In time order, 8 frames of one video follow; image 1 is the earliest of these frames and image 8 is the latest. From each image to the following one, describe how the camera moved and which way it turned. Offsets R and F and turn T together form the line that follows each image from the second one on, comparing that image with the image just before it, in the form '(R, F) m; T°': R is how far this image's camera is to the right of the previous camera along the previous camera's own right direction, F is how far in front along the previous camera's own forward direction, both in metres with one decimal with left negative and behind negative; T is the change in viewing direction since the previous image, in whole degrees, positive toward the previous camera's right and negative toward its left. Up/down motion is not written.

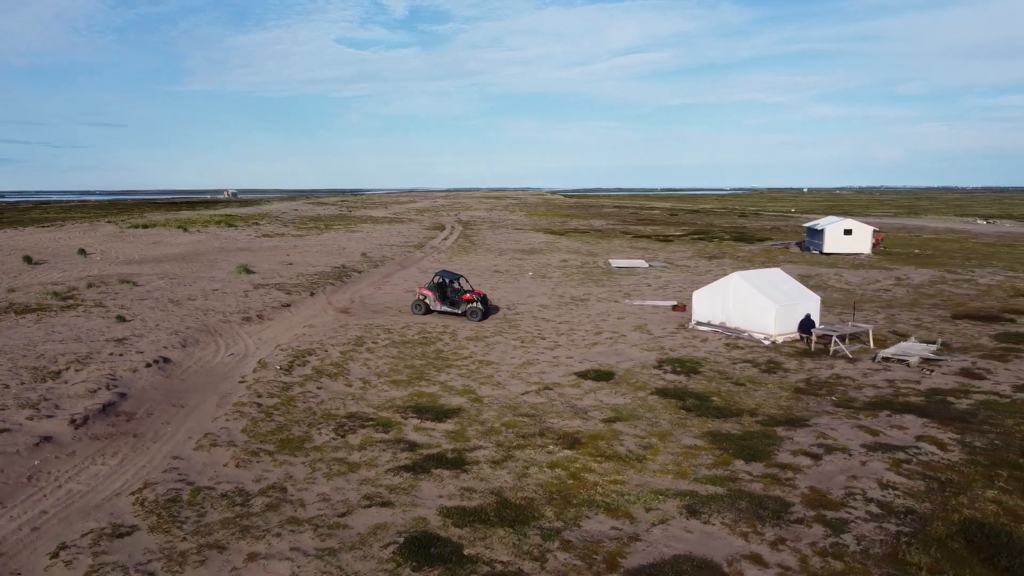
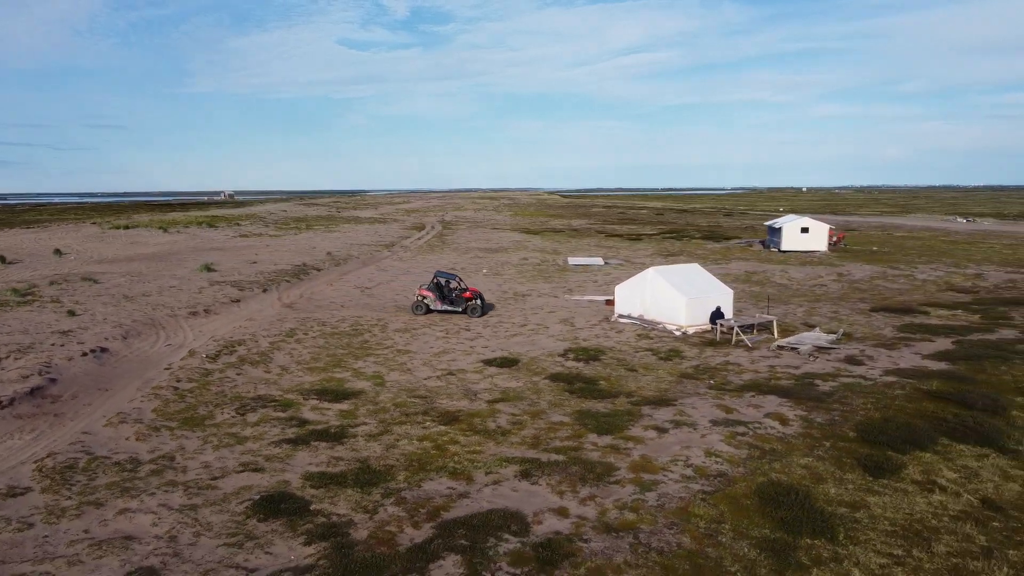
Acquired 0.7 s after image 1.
(+2.1, -1.3) m; 0°
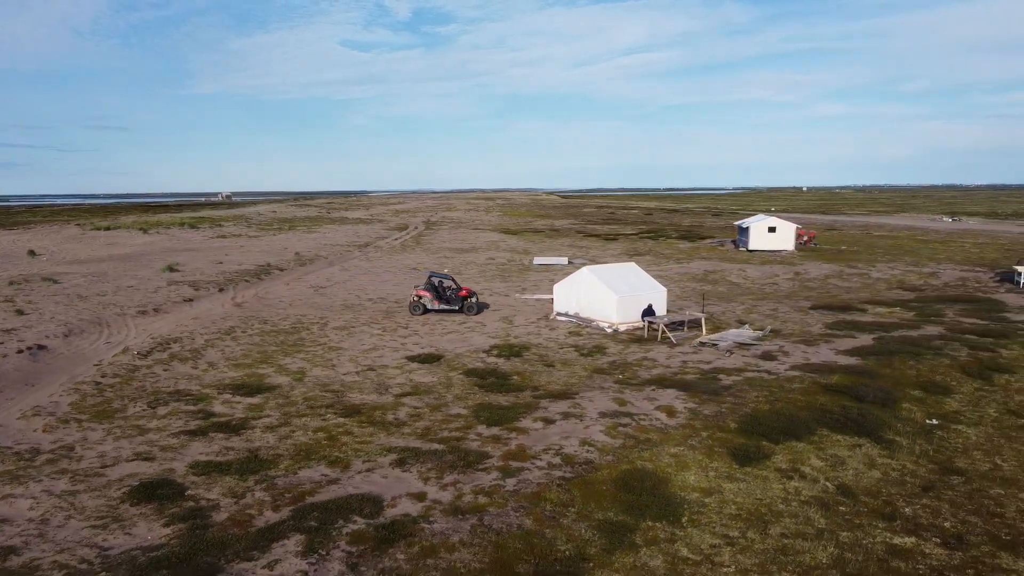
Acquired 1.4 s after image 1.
(+1.9, -0.6) m; 0°
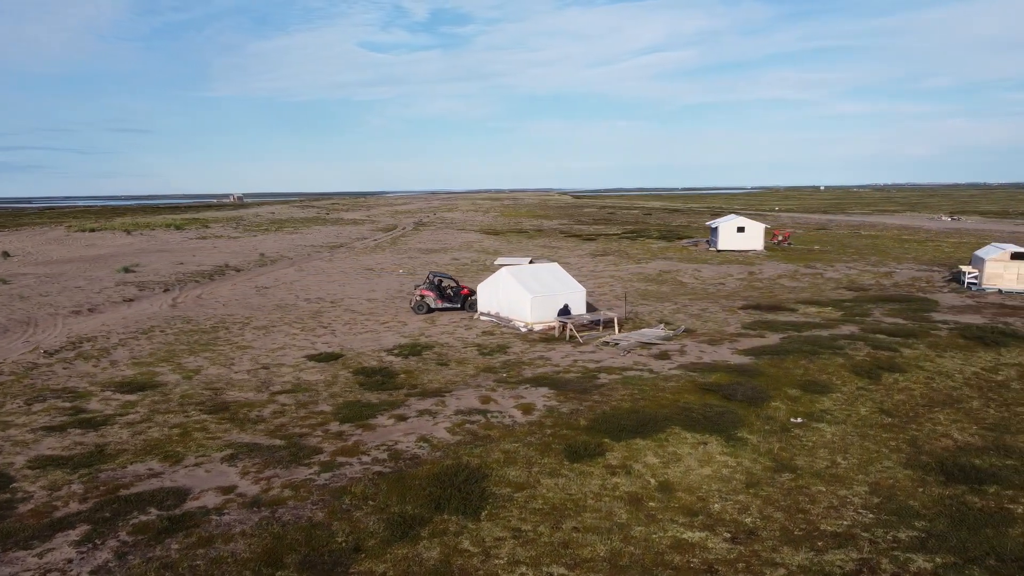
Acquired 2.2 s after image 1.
(+3.0, -0.3) m; -1°
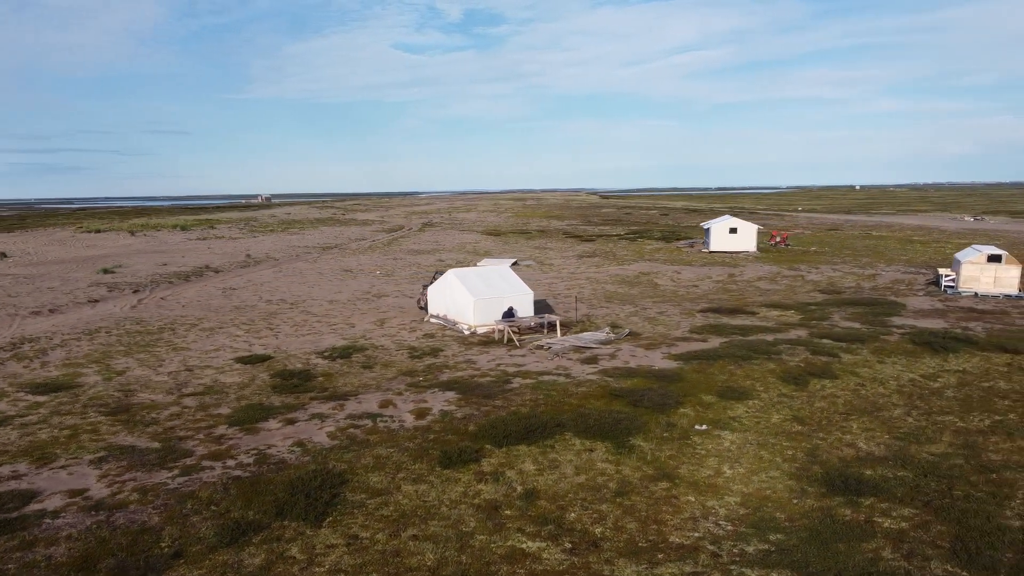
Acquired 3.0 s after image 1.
(+2.6, +0.2) m; -2°
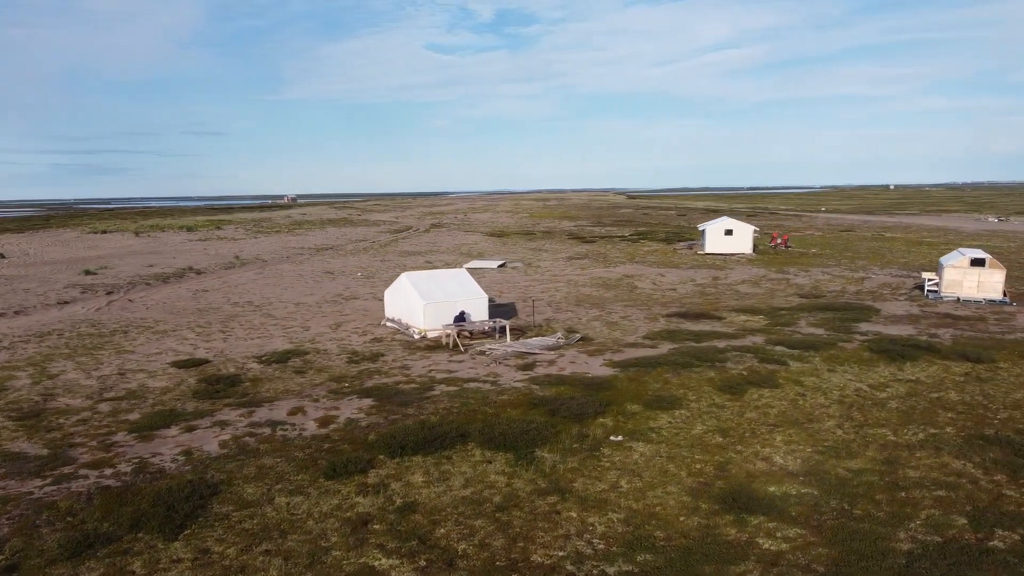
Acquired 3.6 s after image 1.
(+2.3, +0.4) m; -2°
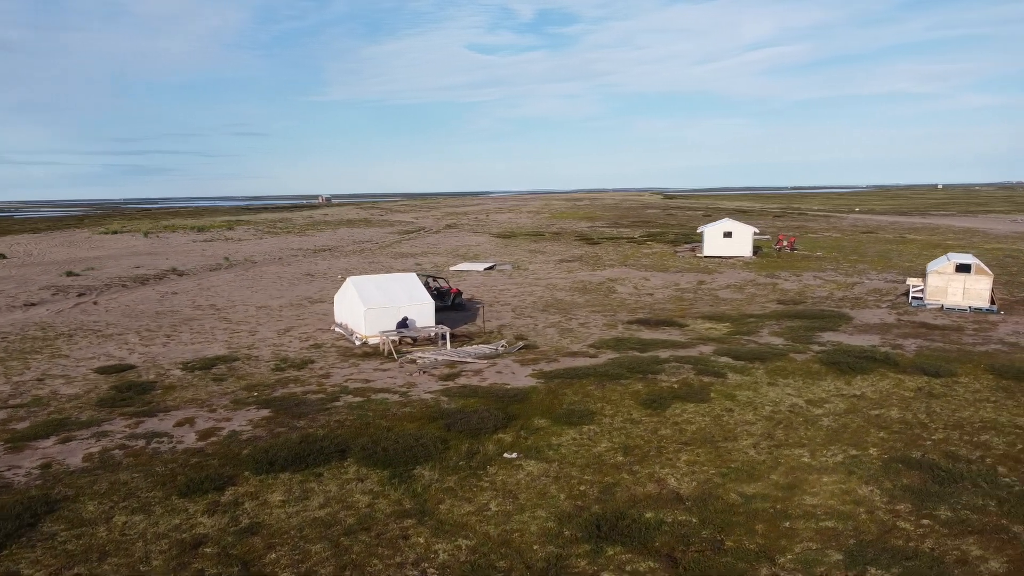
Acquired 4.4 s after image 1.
(+2.7, +0.8) m; -3°
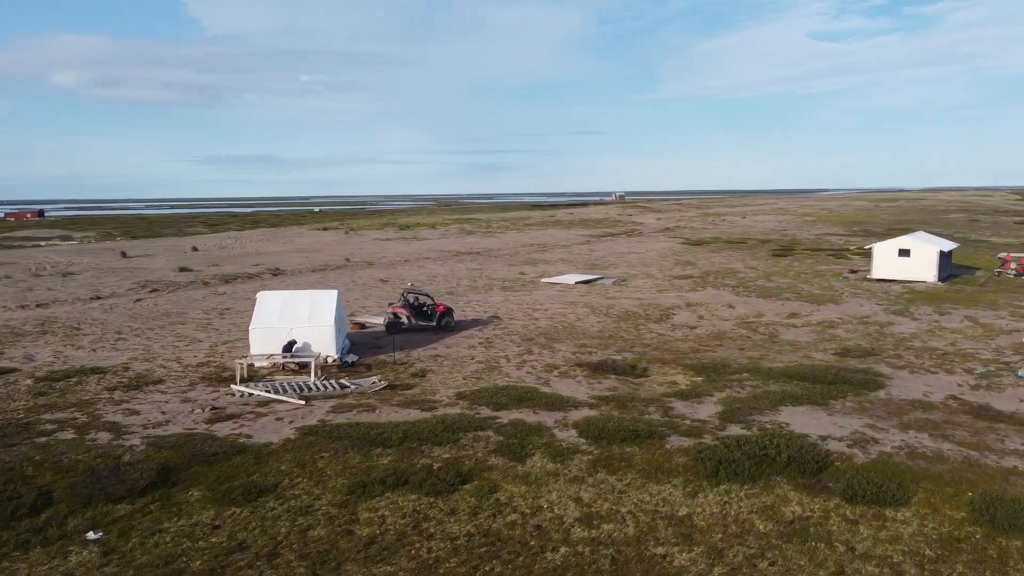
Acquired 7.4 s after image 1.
(+10.0, +6.0) m; -23°
